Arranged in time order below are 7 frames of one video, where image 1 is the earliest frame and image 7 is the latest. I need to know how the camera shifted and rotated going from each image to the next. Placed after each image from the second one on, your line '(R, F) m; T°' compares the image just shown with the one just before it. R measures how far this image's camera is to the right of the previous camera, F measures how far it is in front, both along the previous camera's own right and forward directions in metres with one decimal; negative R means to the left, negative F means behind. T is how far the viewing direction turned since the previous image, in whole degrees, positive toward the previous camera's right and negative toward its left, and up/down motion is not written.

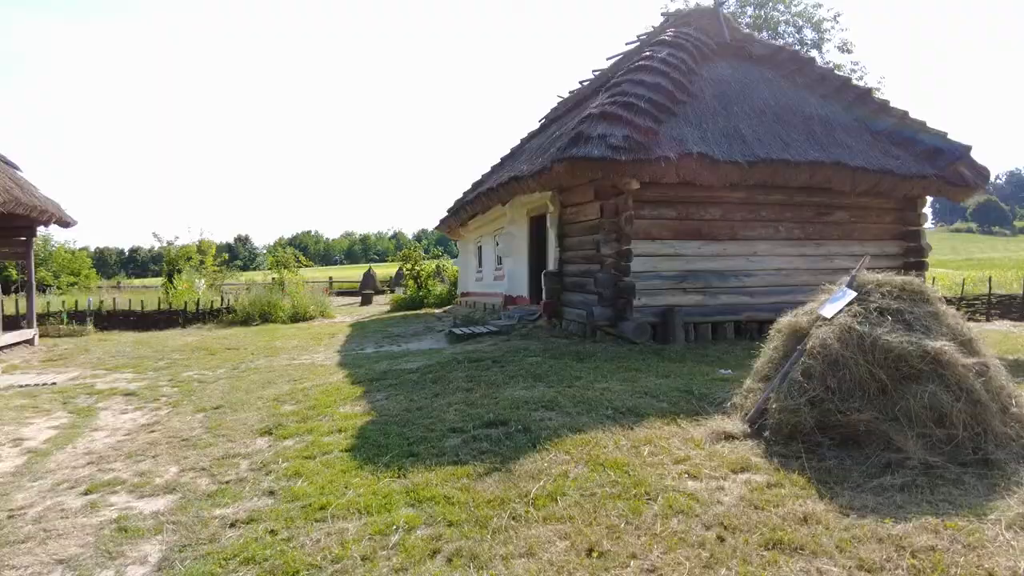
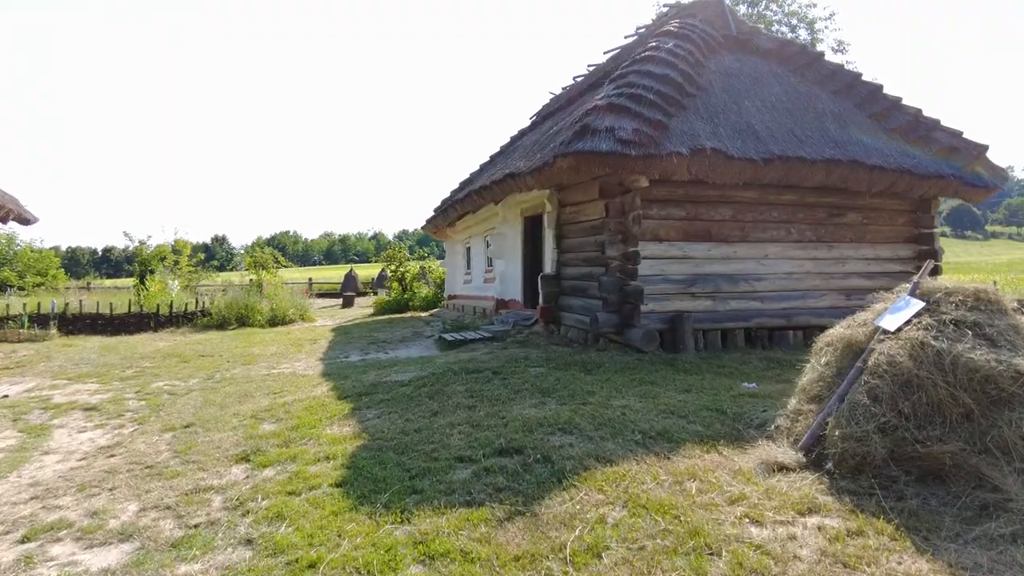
(-0.2, +0.5) m; +2°
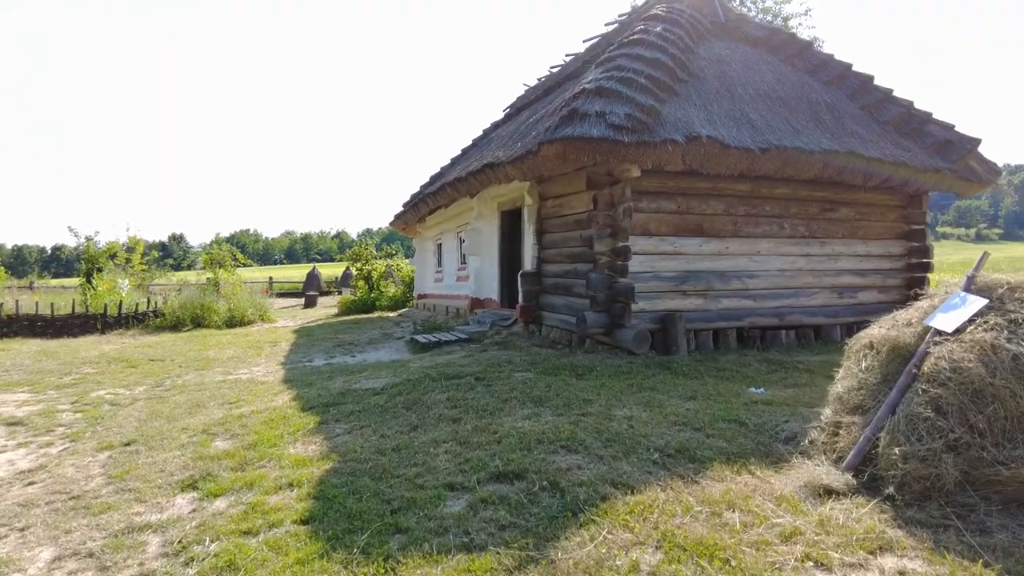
(-0.1, +0.5) m; +3°
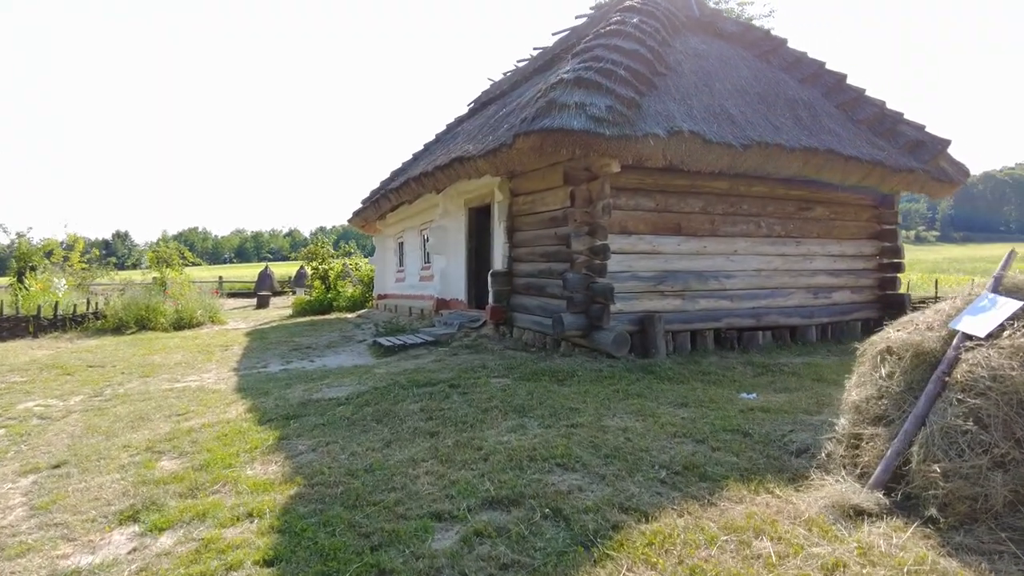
(-0.1, +0.3) m; +4°
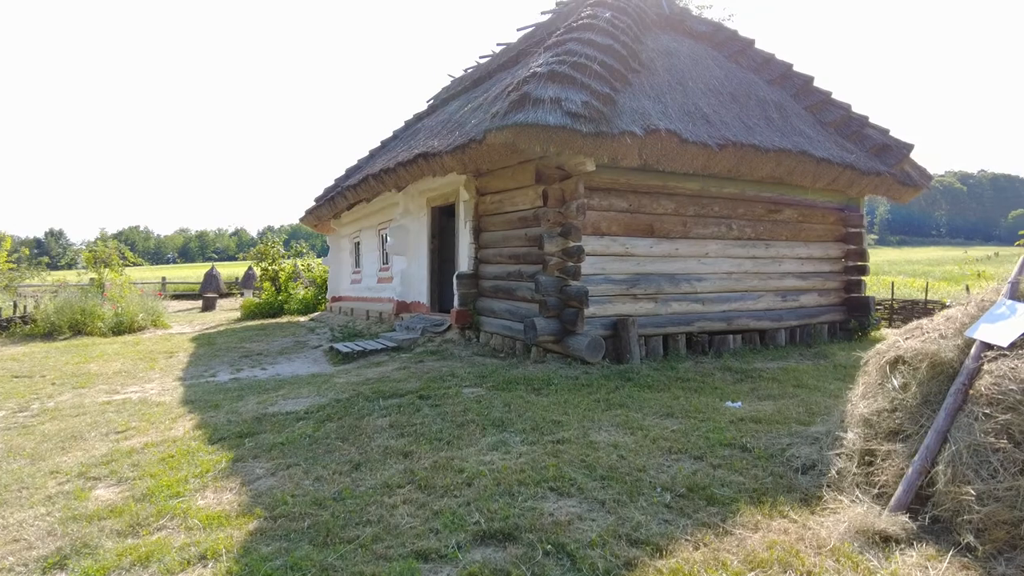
(-0.1, +0.3) m; +4°
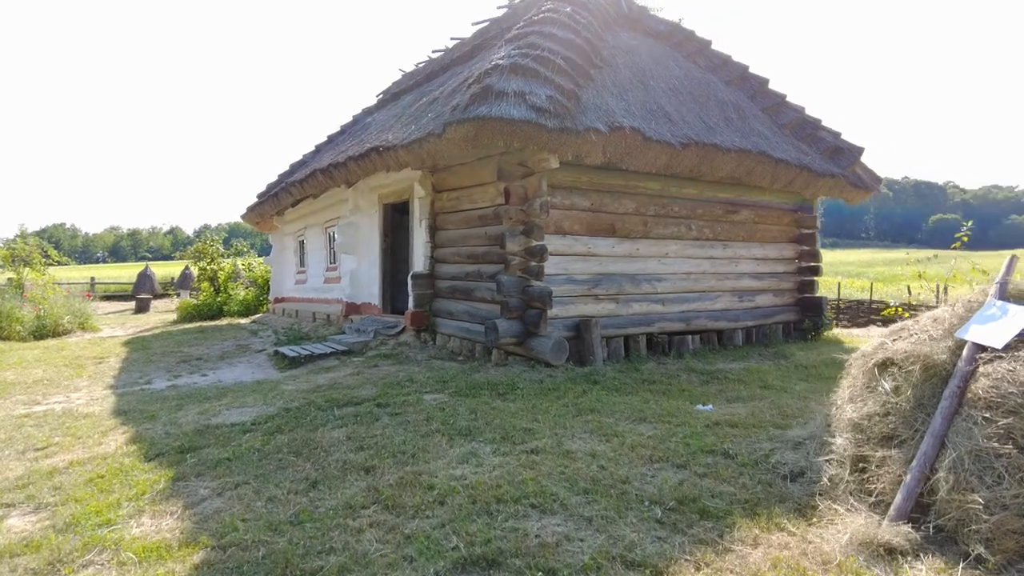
(-0.1, +0.2) m; +5°
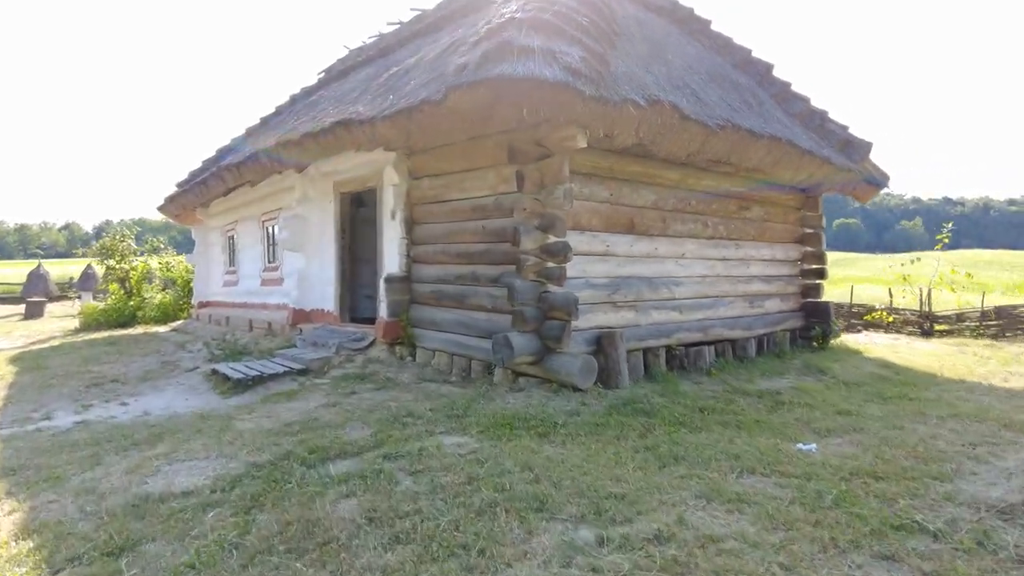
(-0.6, +1.0) m; +7°
